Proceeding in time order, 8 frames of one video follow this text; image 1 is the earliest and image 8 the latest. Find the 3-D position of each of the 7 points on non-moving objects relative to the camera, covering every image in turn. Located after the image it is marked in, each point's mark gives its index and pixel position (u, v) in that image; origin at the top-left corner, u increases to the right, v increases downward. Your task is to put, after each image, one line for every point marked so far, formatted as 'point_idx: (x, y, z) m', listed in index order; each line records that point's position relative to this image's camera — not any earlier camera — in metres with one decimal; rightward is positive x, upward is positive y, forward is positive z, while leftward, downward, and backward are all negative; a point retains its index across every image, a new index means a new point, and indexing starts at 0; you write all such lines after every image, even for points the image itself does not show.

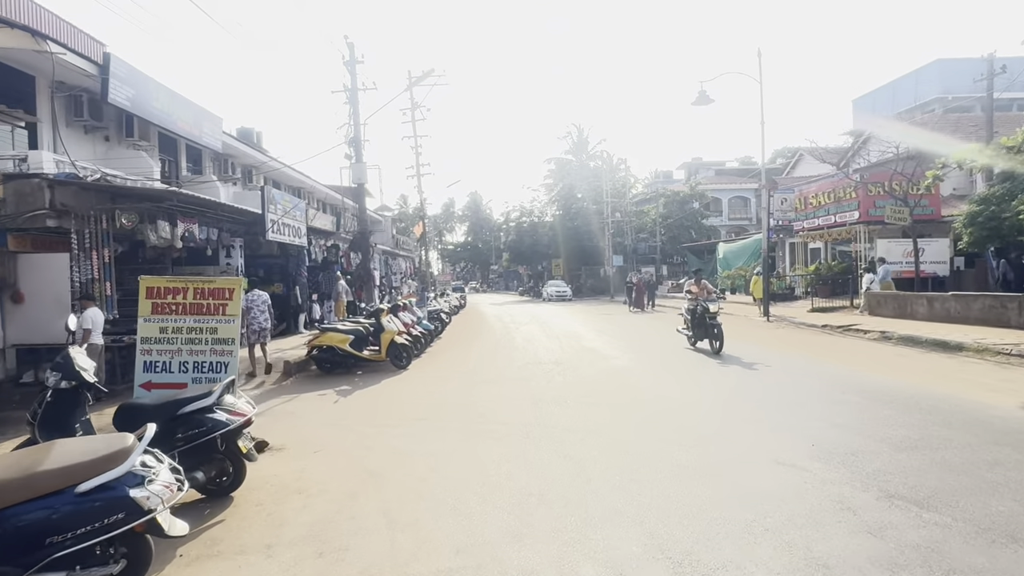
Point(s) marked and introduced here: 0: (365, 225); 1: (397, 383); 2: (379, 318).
0: (-3.9, +1.7, +15.6) m
1: (-1.9, -1.7, +10.2) m
2: (-2.8, -0.6, +12.2) m
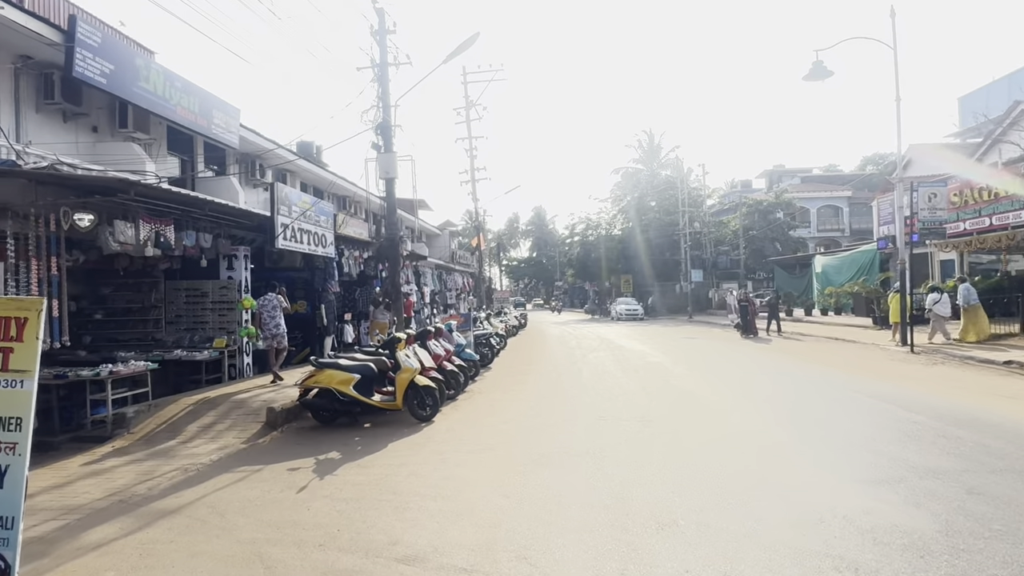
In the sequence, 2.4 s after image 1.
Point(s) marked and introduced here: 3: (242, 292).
0: (-2.5, +1.3, +12.6) m
1: (-1.2, -1.9, +7.0) m
2: (-1.8, -0.9, +9.0) m
3: (-5.6, -0.1, +12.2) m
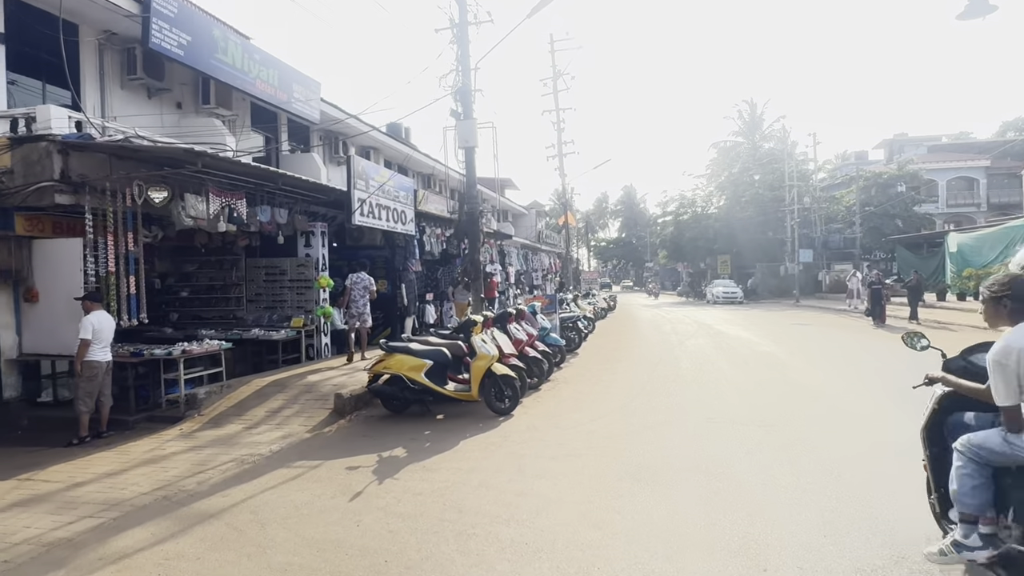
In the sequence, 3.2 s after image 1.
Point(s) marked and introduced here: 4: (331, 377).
0: (-0.8, +1.7, +11.7) m
1: (-0.3, -1.7, +6.0) m
2: (-0.5, -0.6, +8.1) m
3: (-3.8, +0.4, +11.8) m
4: (-2.8, -1.4, +9.1) m
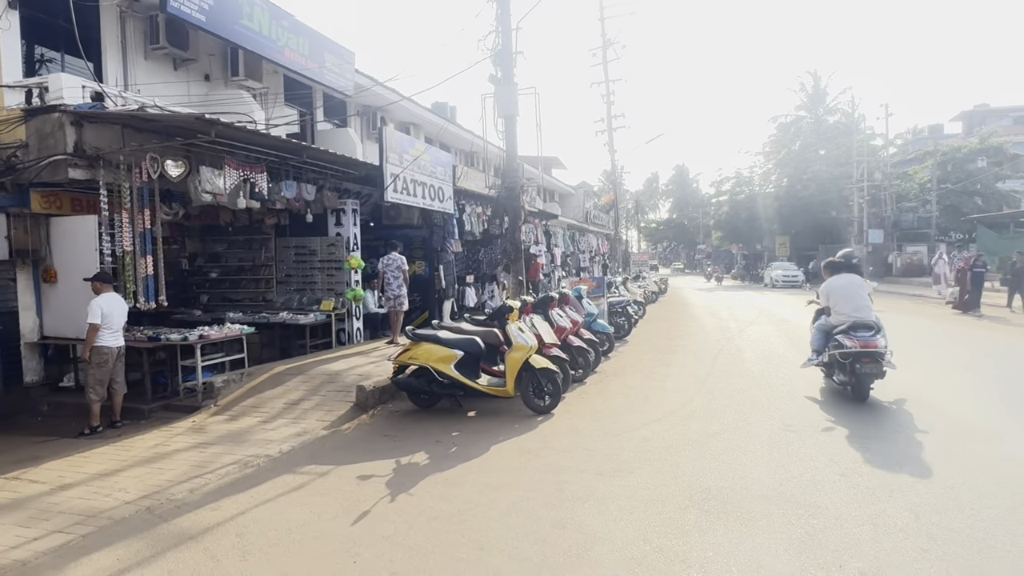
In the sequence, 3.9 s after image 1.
0: (0.0, +2.1, +10.7) m
1: (+0.1, -1.5, +5.1) m
2: (0.0, -0.4, +7.2) m
3: (-3.0, +0.7, +11.1) m
4: (-2.2, -1.1, +8.4) m
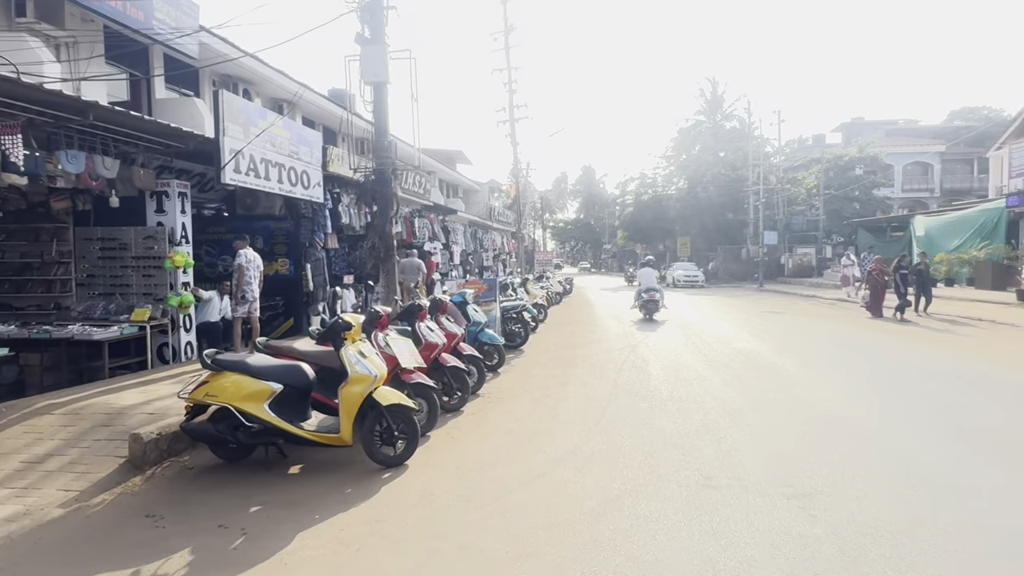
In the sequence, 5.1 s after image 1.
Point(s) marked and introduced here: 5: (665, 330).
0: (-1.9, +2.0, +8.9) m
1: (-1.0, -1.6, +3.4) m
2: (-1.5, -0.5, +5.4) m
3: (-5.0, +0.6, +8.8) m
4: (-3.8, -1.2, +6.2) m
5: (+3.7, -1.0, +14.3) m
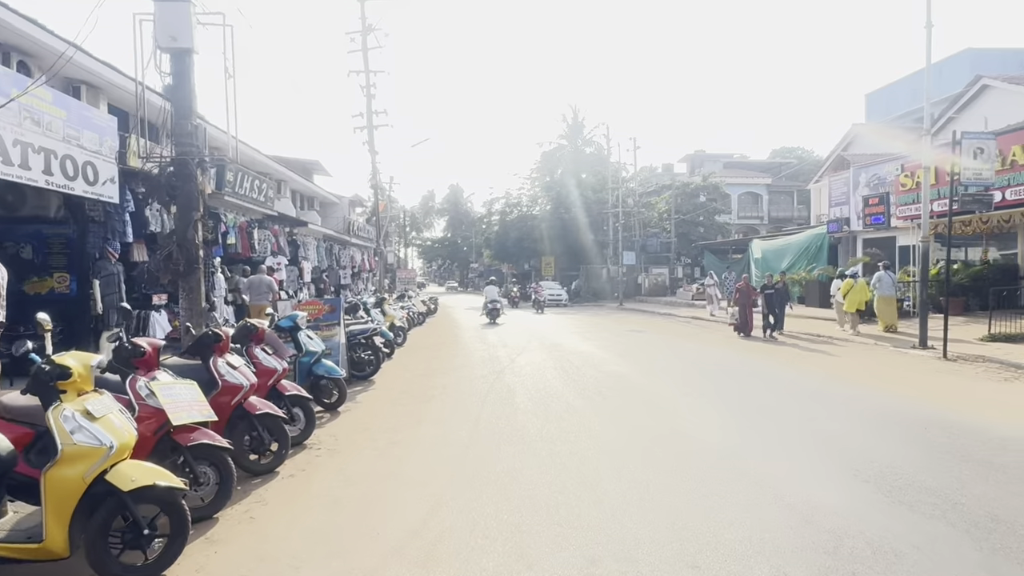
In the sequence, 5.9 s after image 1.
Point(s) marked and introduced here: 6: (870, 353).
0: (-3.9, +1.7, +7.0) m
1: (-1.8, -1.7, +1.7) m
2: (-2.6, -0.6, +3.6) m
3: (-6.8, +0.4, +6.2) m
4: (-5.1, -1.4, +3.9) m
5: (+0.5, -1.4, +13.4) m
6: (+7.5, -1.3, +12.3) m
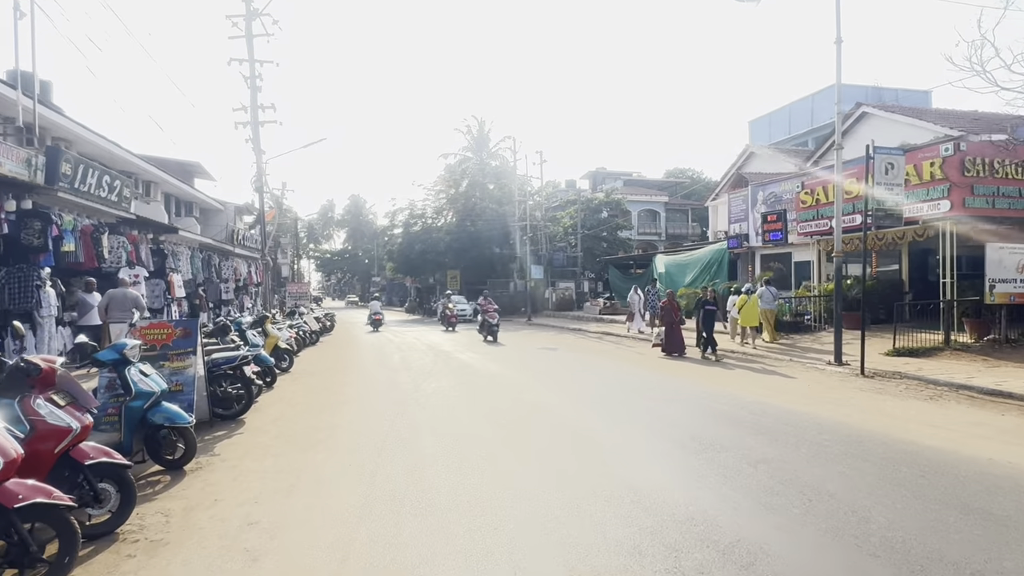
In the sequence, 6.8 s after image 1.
0: (-4.7, +1.6, +5.0) m
1: (-1.8, -1.7, 0.0) m
2: (-2.9, -0.7, +1.8) m
3: (-7.5, +0.2, +3.7) m
4: (-5.4, -1.5, +1.7) m
5: (-1.4, -1.8, +11.9) m
6: (+5.6, -1.7, +11.9) m
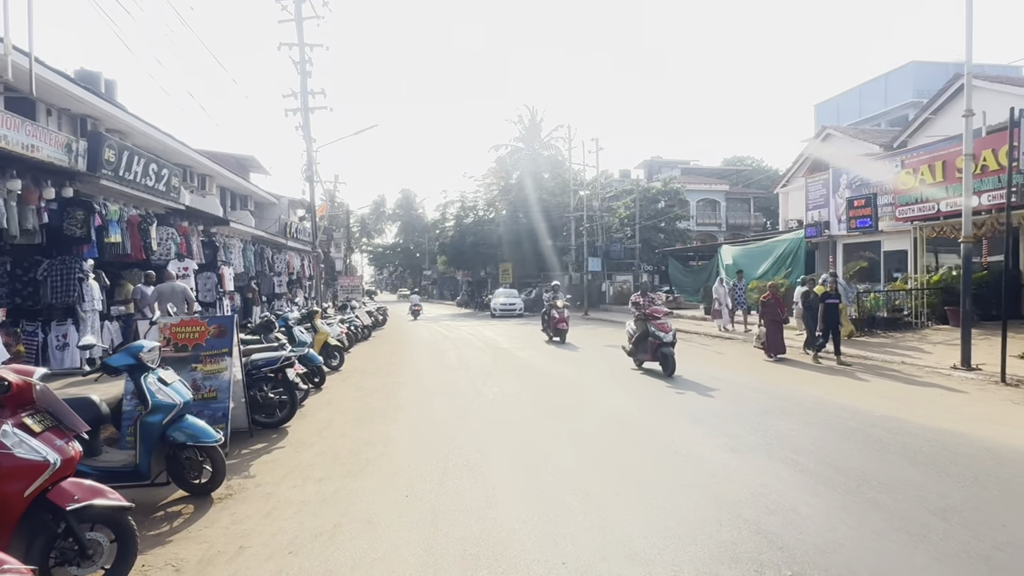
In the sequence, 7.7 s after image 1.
0: (-4.0, +1.6, +4.1) m
1: (-1.5, -1.7, -1.0) m
2: (-2.5, -0.7, +0.8) m
3: (-6.9, +0.3, +3.0) m
4: (-5.0, -1.4, +0.9) m
5: (-0.2, -1.6, +10.8) m
6: (+6.9, -1.5, +10.2) m
